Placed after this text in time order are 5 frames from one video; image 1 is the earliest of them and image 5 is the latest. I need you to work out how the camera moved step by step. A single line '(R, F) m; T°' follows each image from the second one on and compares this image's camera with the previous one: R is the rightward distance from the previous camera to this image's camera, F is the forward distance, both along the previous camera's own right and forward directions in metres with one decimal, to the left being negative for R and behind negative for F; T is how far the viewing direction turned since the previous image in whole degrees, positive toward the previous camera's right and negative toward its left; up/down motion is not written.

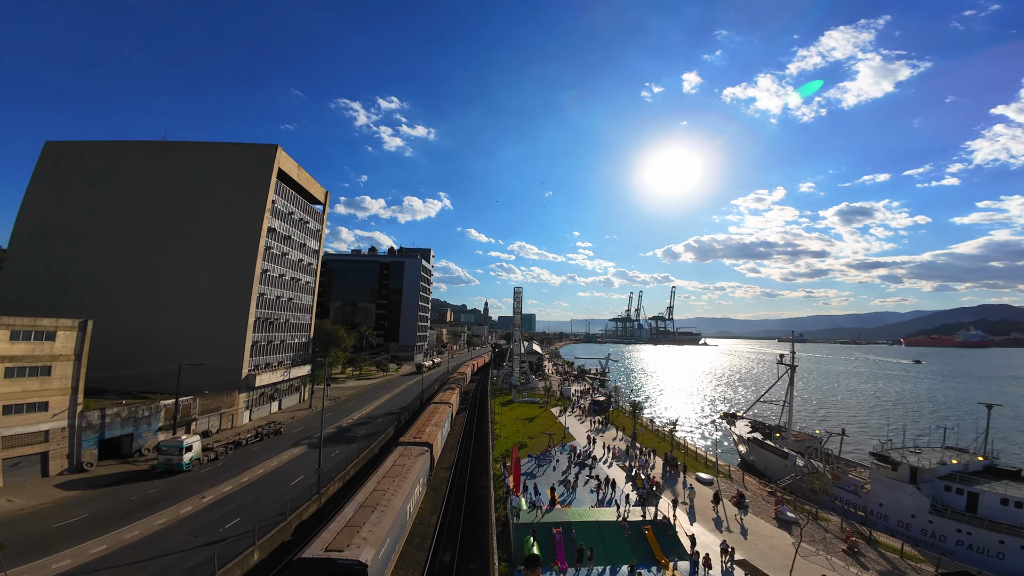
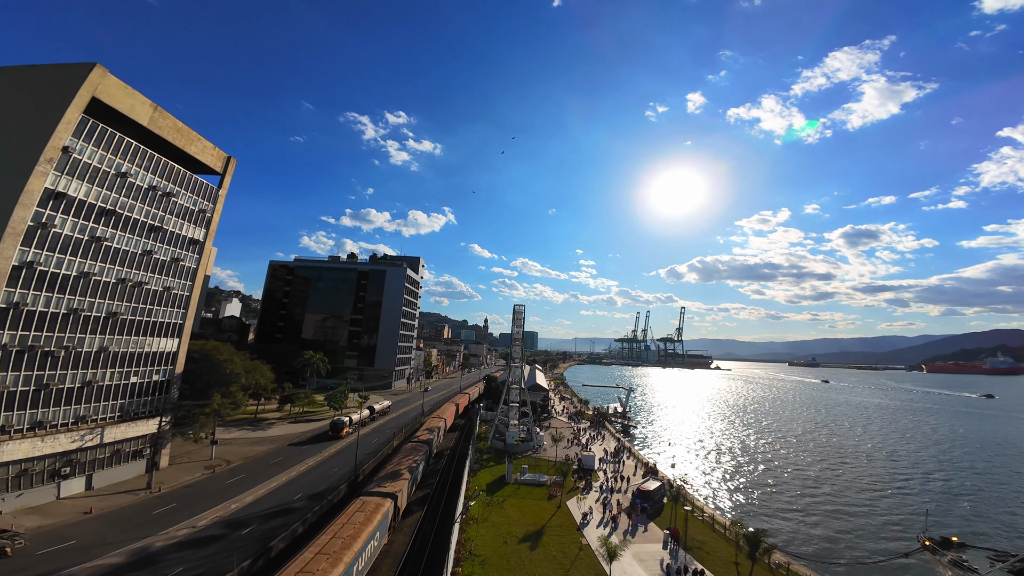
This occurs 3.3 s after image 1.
(+0.2, +7.6) m; 0°
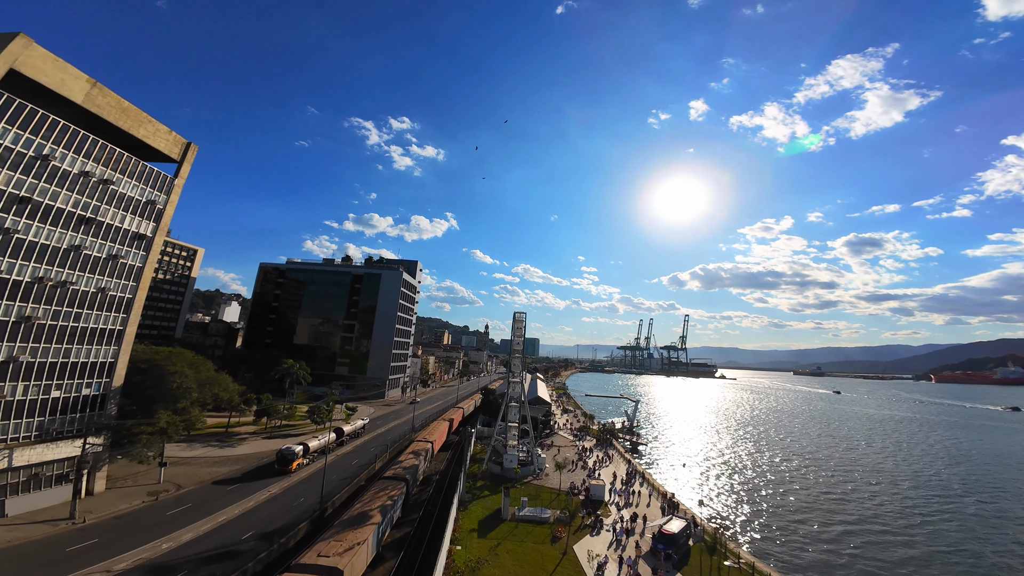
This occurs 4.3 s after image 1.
(+0.1, +1.8) m; 0°
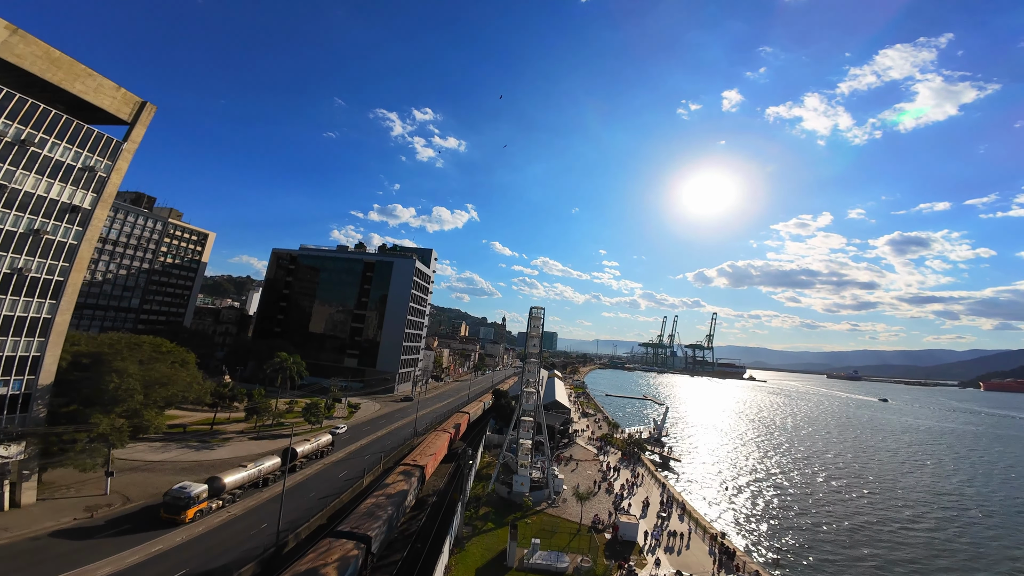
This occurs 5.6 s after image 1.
(+0.2, +2.4) m; -3°
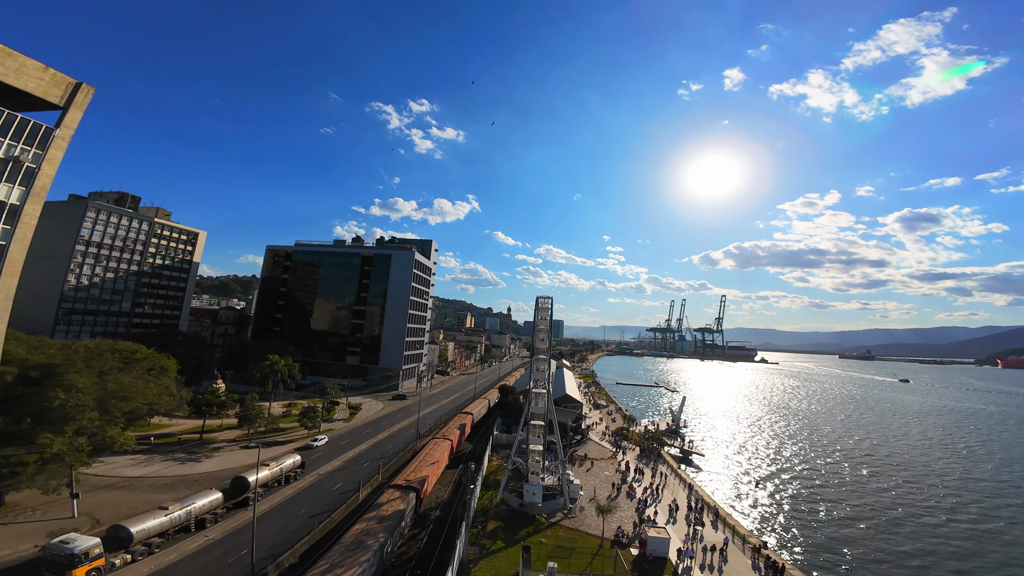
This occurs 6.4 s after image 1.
(0.0, +1.3) m; -1°
